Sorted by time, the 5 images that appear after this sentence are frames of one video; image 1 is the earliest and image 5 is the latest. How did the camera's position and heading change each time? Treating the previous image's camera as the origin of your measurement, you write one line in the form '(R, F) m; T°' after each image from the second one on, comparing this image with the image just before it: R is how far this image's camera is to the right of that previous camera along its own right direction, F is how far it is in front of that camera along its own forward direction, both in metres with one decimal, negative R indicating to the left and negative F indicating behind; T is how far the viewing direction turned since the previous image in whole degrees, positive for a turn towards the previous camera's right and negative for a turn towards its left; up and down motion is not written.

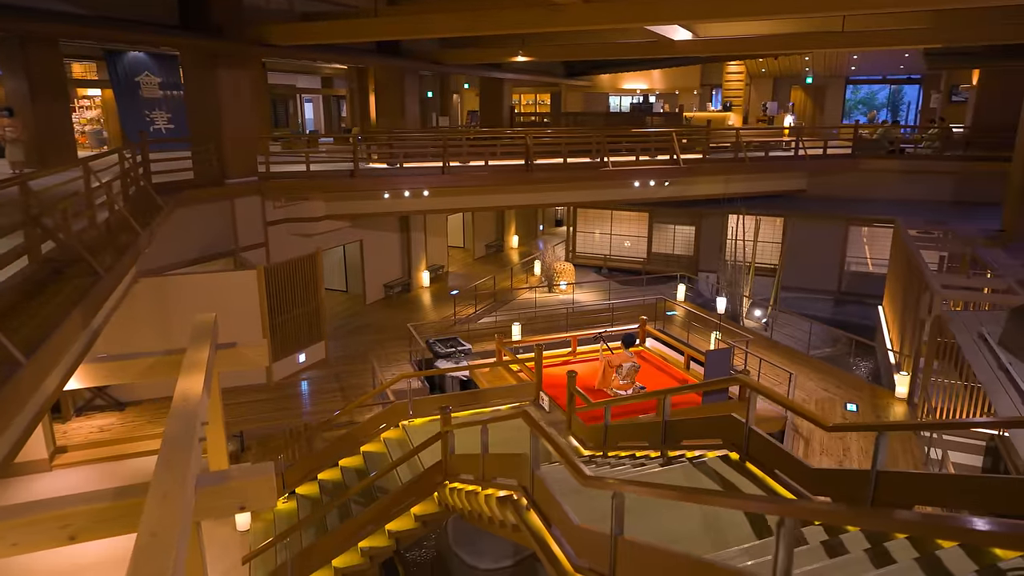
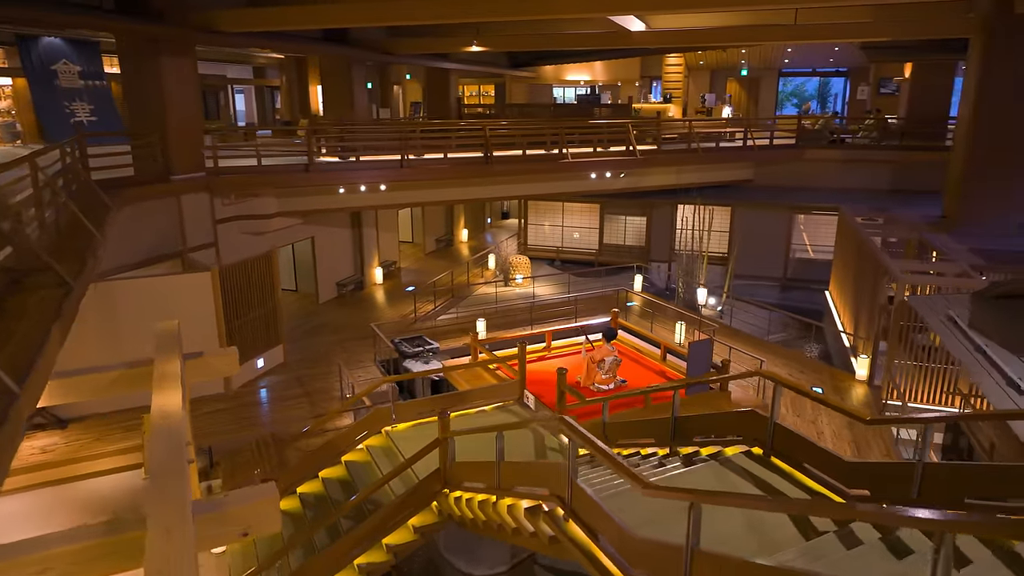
(-0.5, +0.2) m; +6°
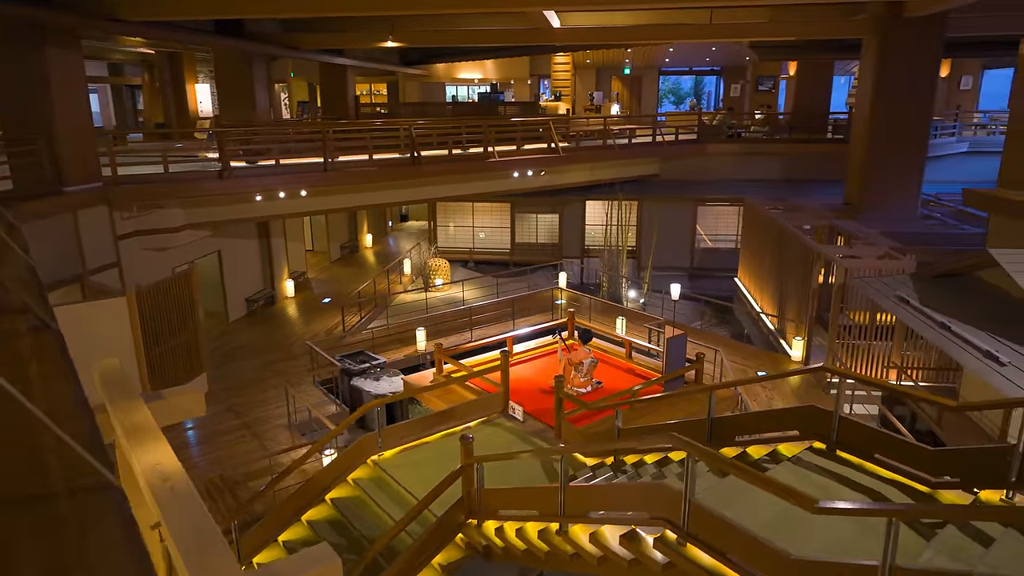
(-1.0, +0.4) m; +11°
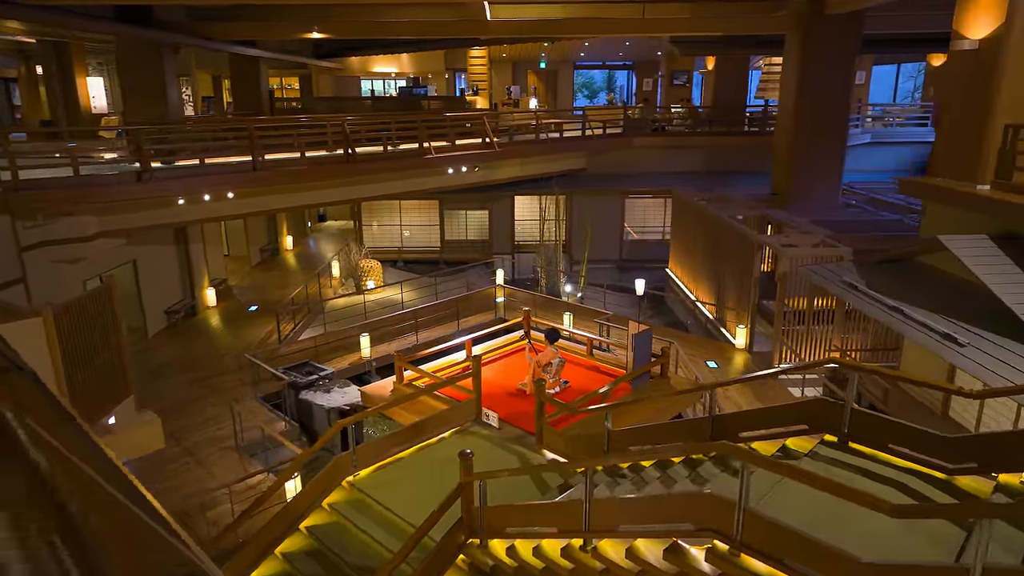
(-0.6, +0.3) m; +8°
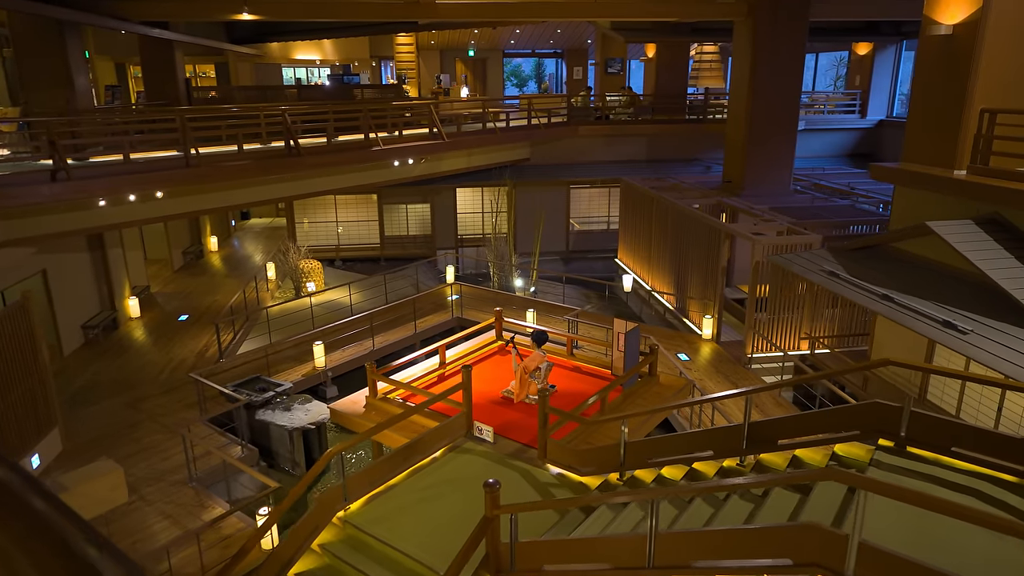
(-0.6, +0.5) m; +7°
